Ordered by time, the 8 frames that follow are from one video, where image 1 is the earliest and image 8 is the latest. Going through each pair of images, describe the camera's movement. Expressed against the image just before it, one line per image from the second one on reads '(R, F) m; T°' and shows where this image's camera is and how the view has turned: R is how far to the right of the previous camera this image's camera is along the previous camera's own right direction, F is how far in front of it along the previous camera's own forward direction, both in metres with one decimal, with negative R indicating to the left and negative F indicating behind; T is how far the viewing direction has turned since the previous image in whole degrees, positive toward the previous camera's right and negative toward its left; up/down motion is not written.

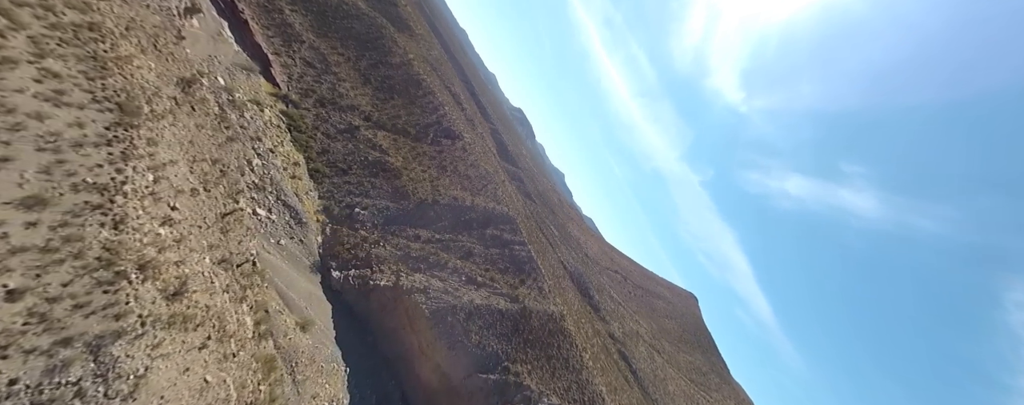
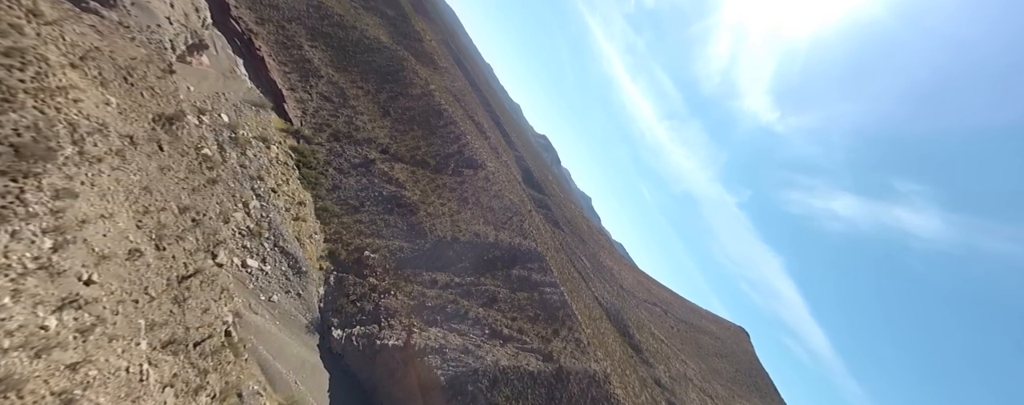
(-0.1, +2.8) m; -4°
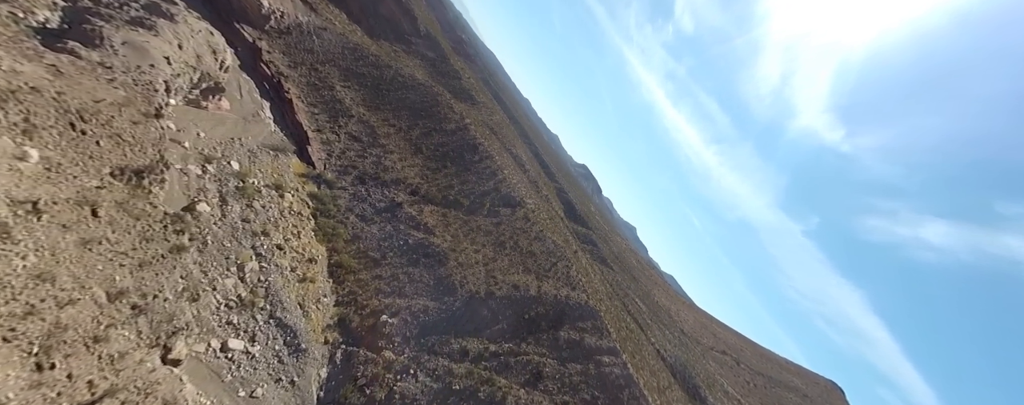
(-0.2, +3.5) m; -6°
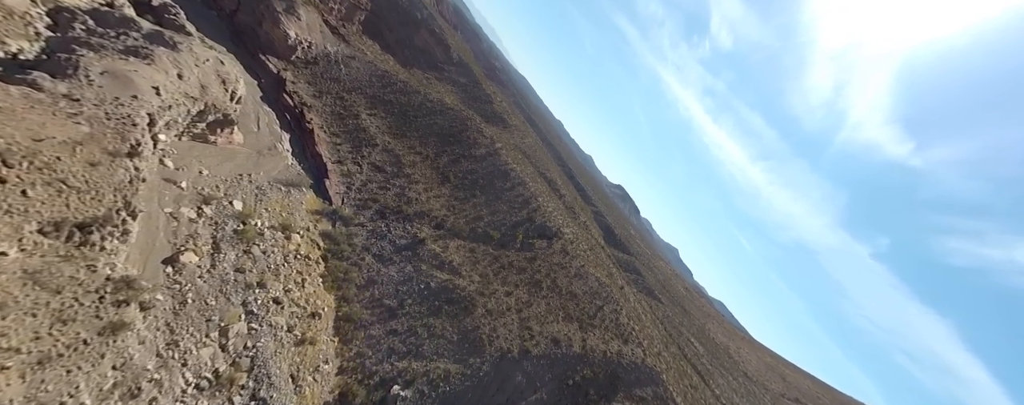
(-0.2, +2.9) m; -5°
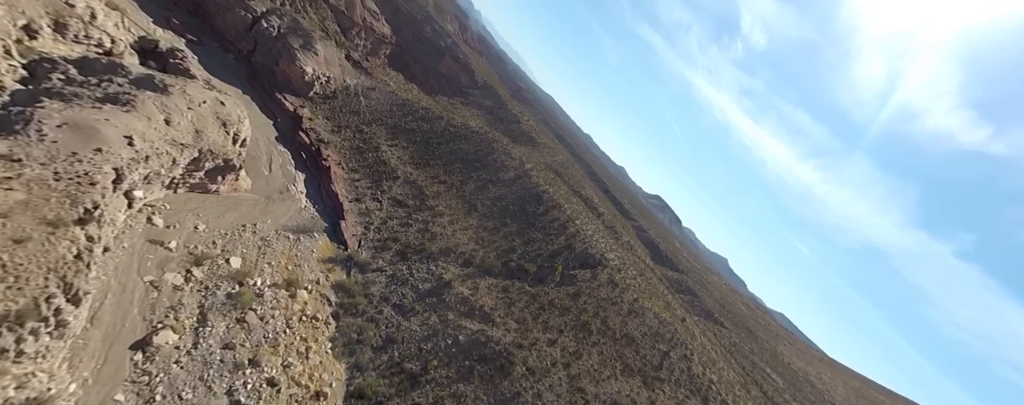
(-0.1, +2.7) m; -5°
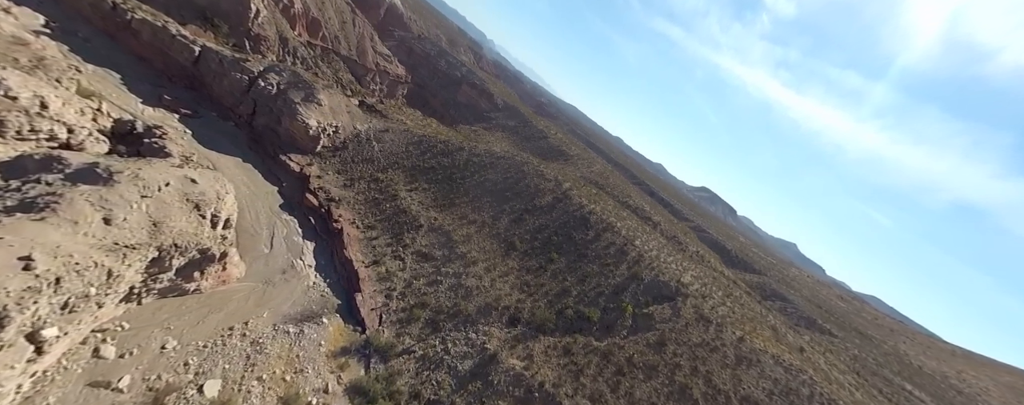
(-0.2, +3.8) m; -6°
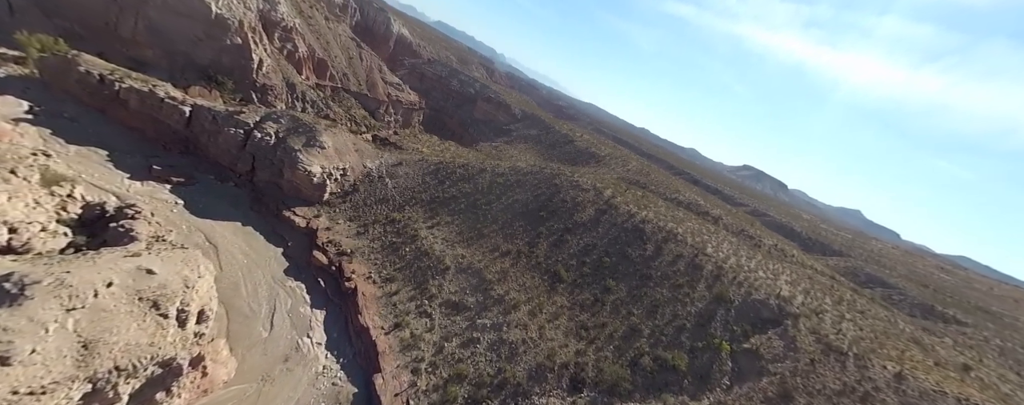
(-0.2, +3.4) m; -5°
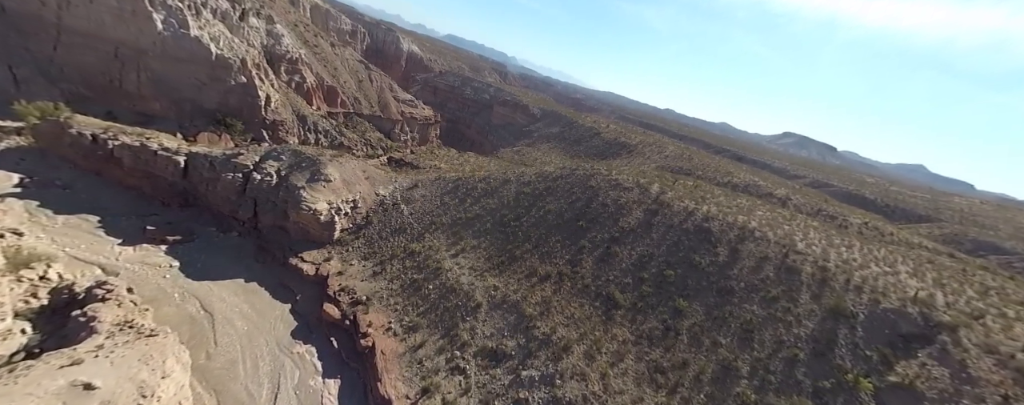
(-0.2, +2.9) m; -5°
